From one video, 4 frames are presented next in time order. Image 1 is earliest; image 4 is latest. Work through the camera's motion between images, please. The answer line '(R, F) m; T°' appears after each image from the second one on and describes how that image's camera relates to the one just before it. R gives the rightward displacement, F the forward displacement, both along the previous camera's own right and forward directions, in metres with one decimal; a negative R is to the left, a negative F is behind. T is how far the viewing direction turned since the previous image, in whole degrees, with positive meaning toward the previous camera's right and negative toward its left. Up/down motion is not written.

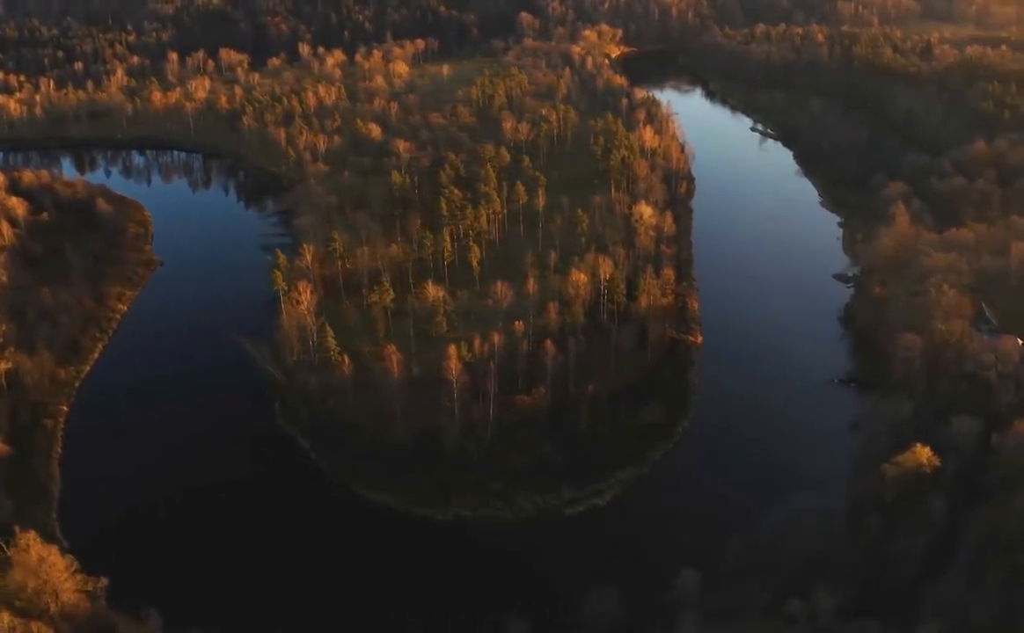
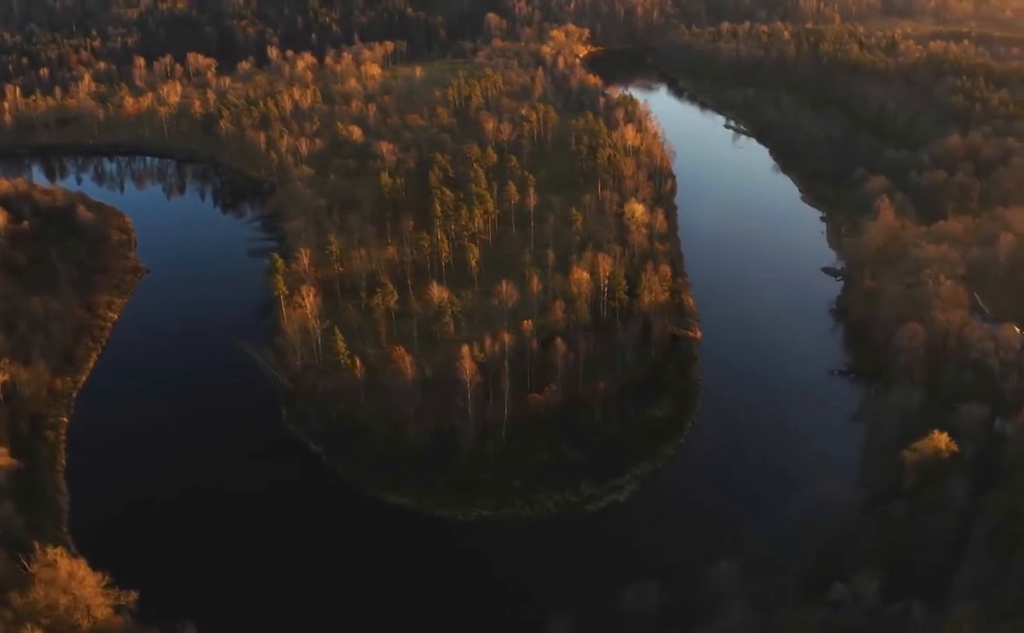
(-1.0, +0.2) m; +2°
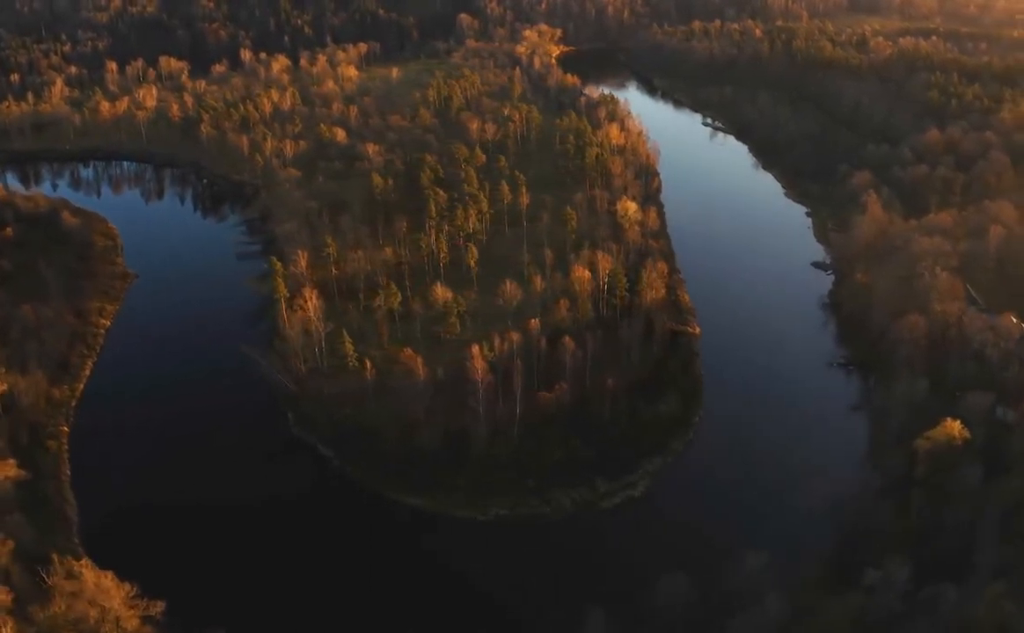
(-0.8, +0.1) m; +1°
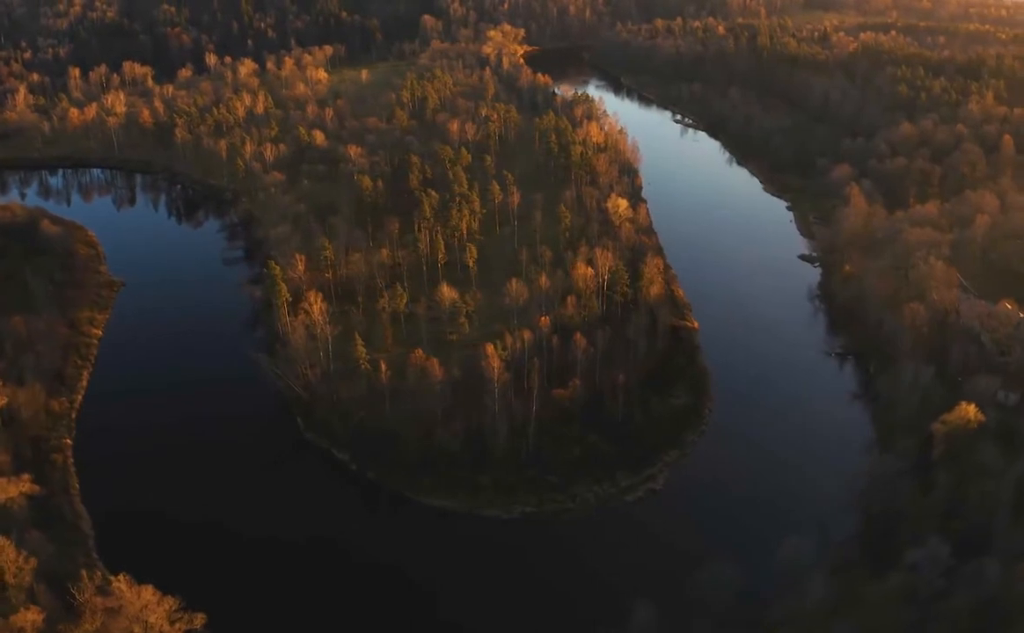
(-1.1, +0.1) m; +2°
